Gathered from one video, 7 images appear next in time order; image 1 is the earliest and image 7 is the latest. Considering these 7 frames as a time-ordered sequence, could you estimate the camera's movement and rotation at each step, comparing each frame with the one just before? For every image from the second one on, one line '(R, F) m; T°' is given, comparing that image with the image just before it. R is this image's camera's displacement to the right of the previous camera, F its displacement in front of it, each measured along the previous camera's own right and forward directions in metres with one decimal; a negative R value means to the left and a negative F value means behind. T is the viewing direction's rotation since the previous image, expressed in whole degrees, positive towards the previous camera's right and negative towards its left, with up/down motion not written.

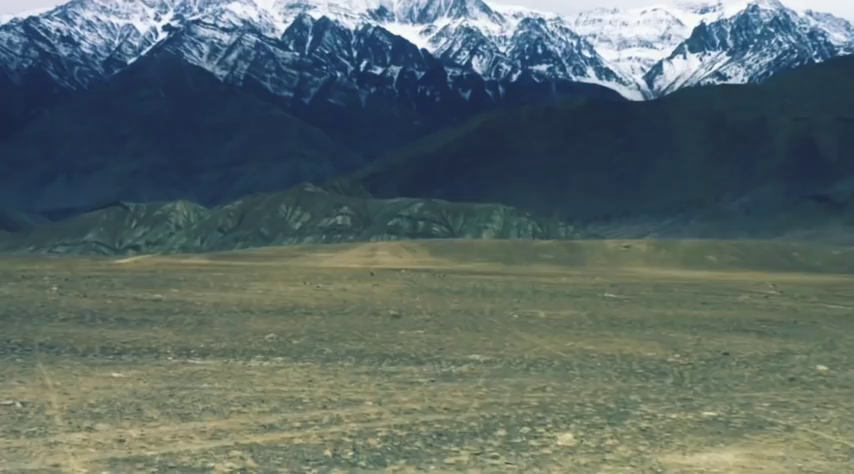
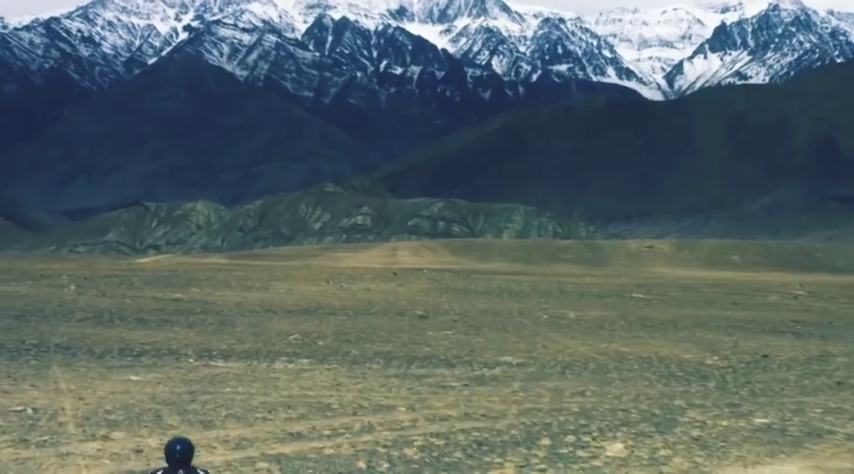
(-0.3, +1.6) m; -1°
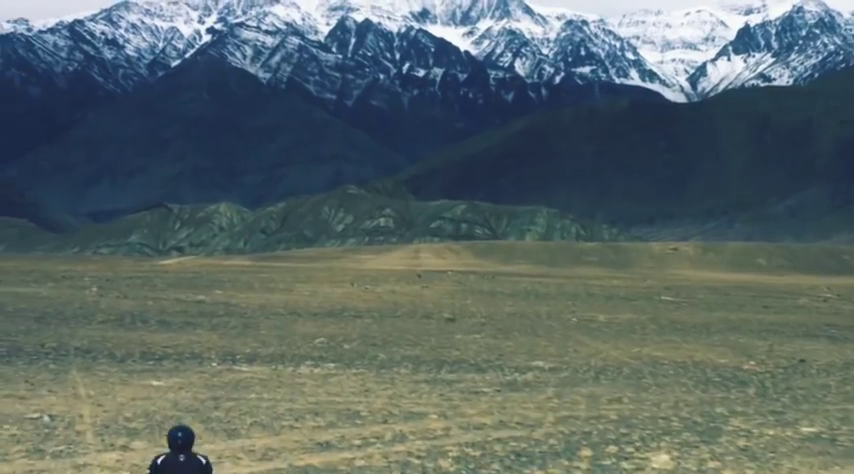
(-0.2, +1.1) m; -1°
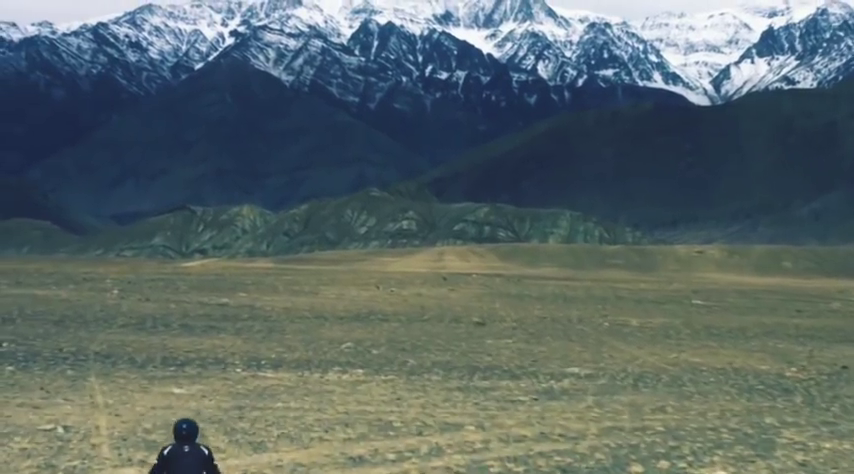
(-0.2, +1.4) m; -1°
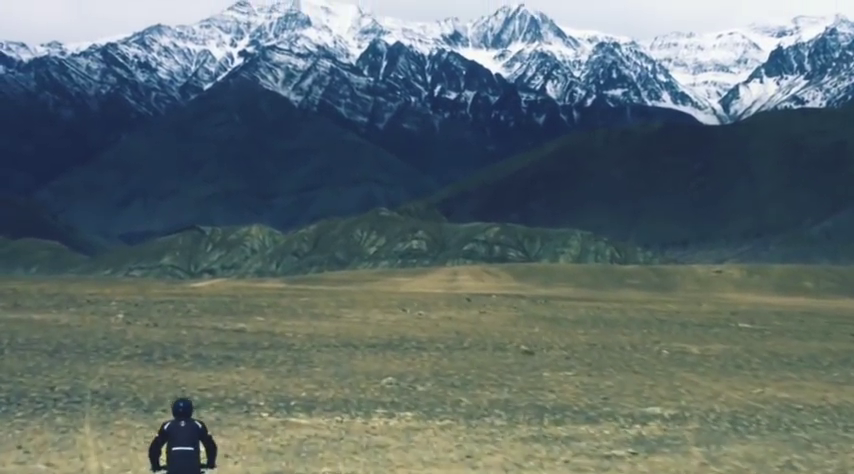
(-1.1, +5.4) m; 0°
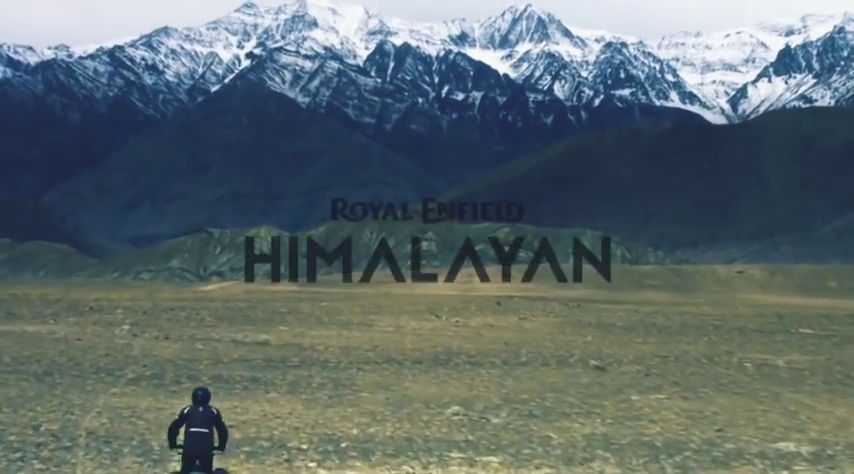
(-1.3, +6.2) m; 0°
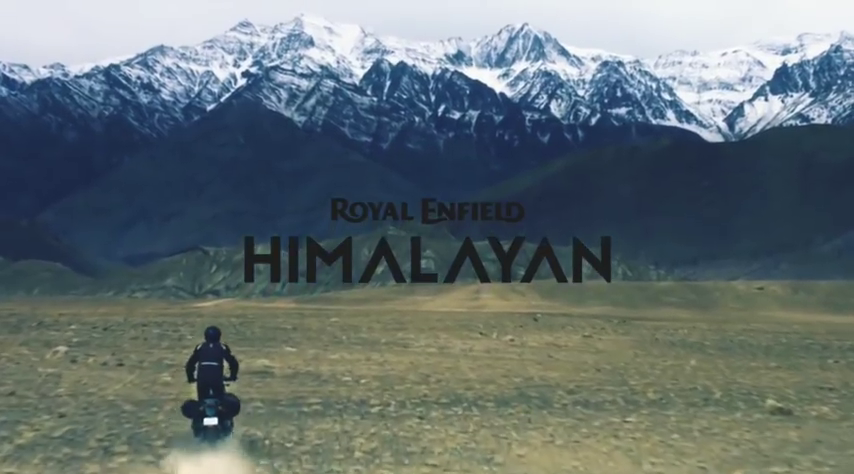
(-1.7, +13.5) m; 0°
